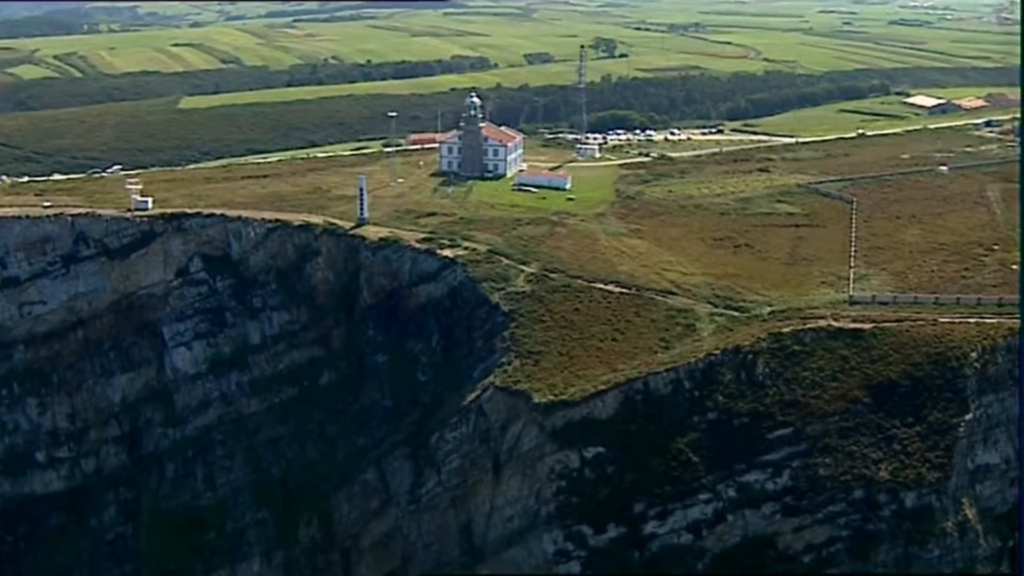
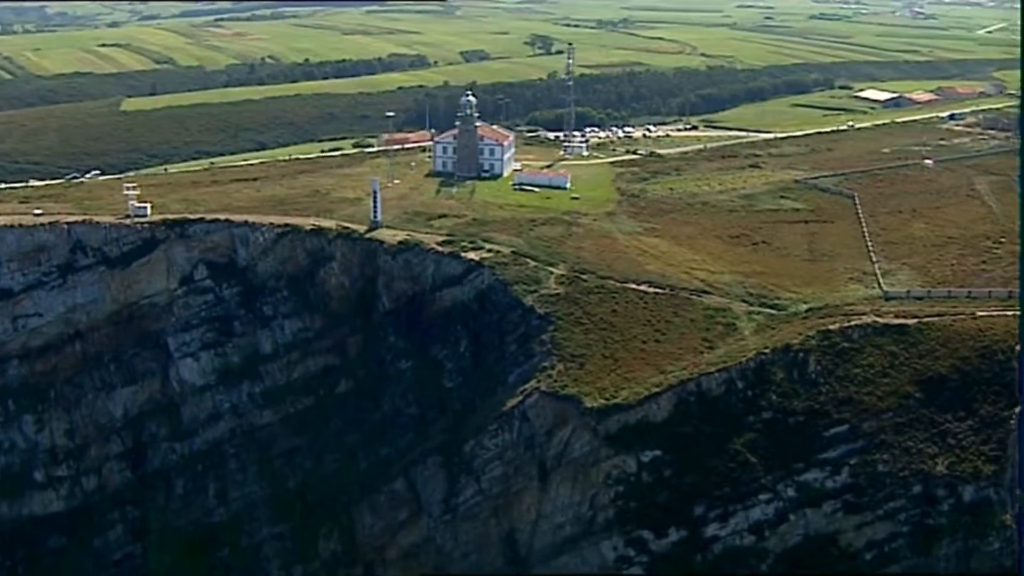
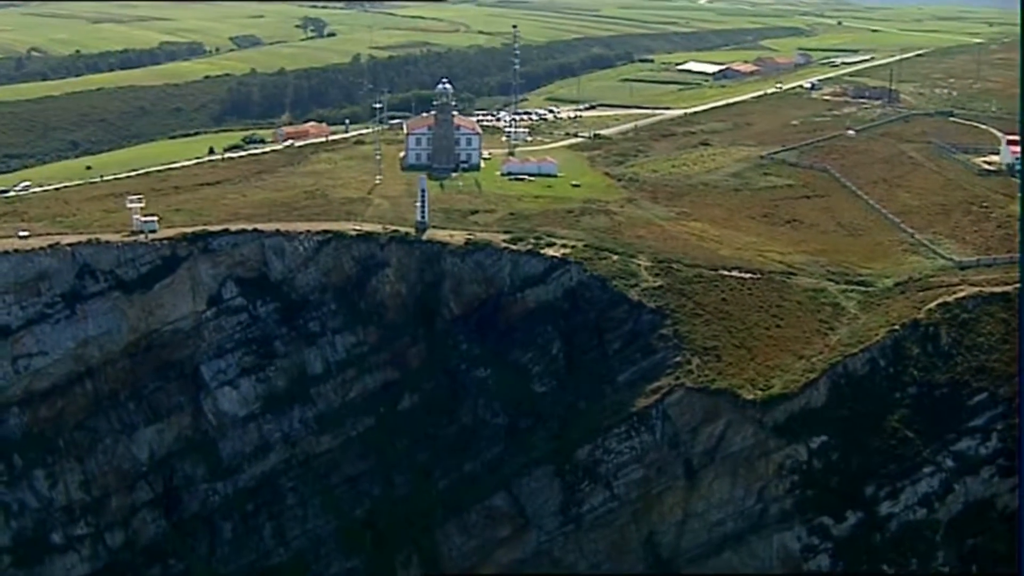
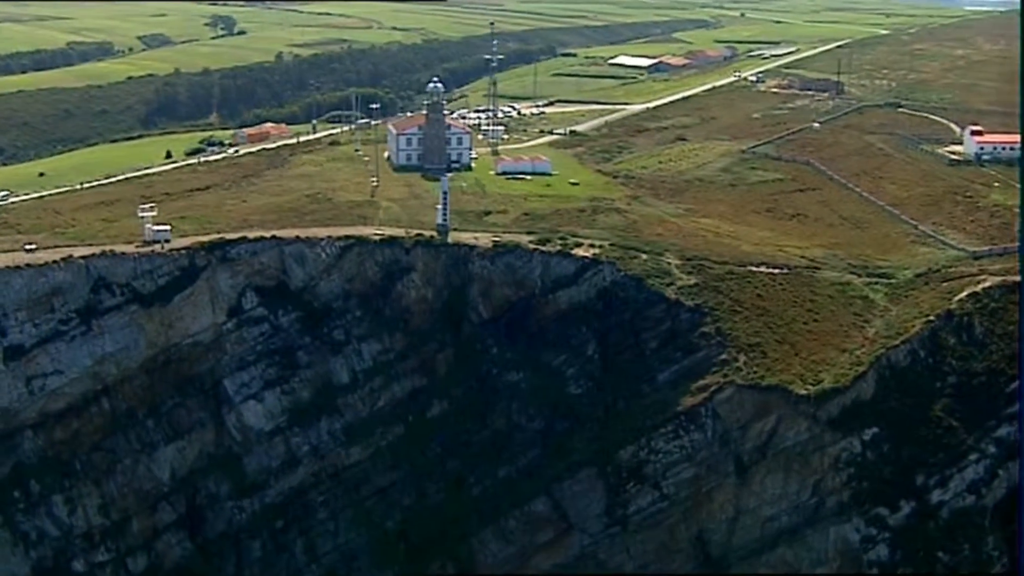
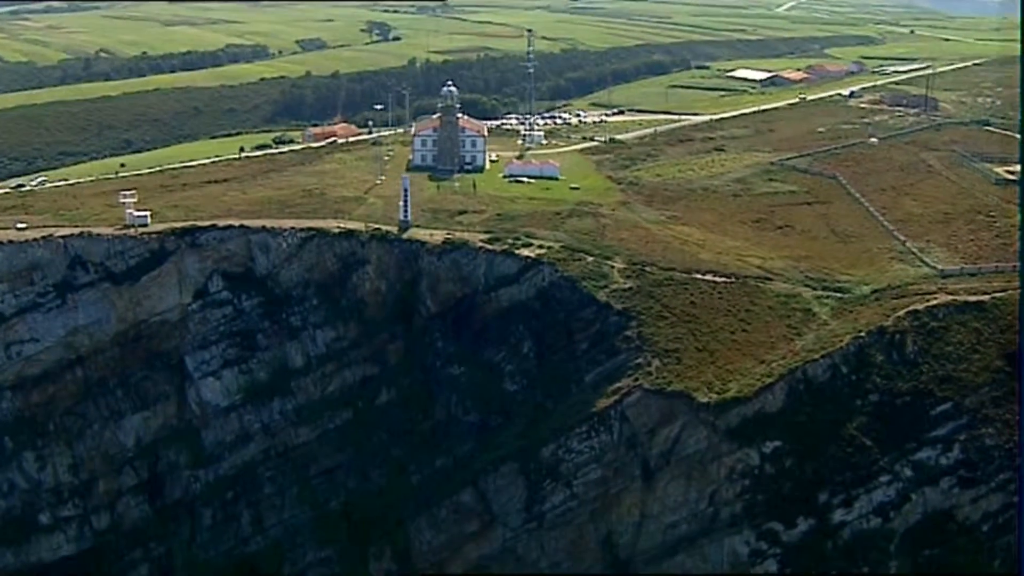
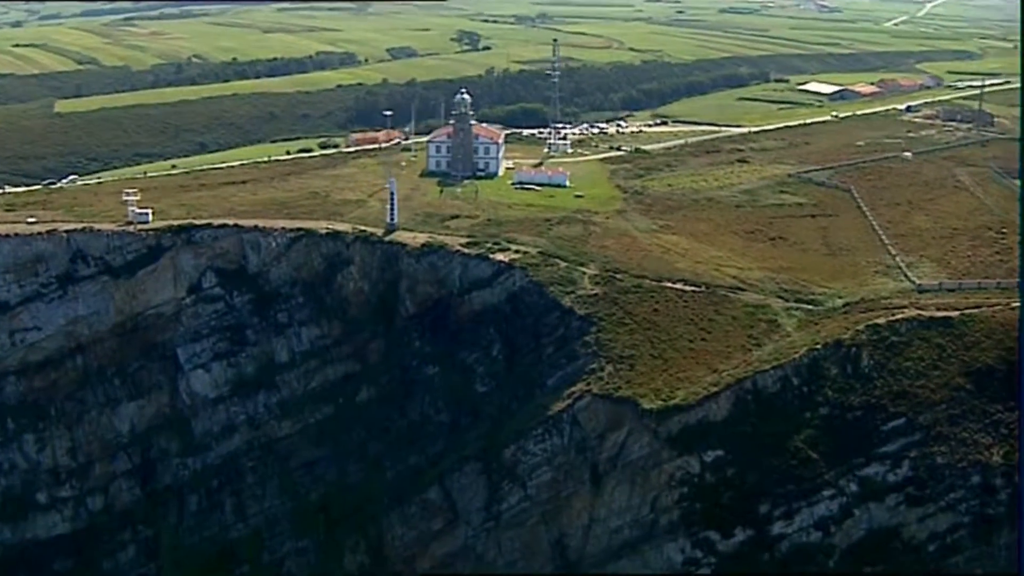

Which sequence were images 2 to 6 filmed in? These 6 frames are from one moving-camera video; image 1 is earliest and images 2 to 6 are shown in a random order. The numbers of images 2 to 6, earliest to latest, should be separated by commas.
2, 6, 5, 3, 4
